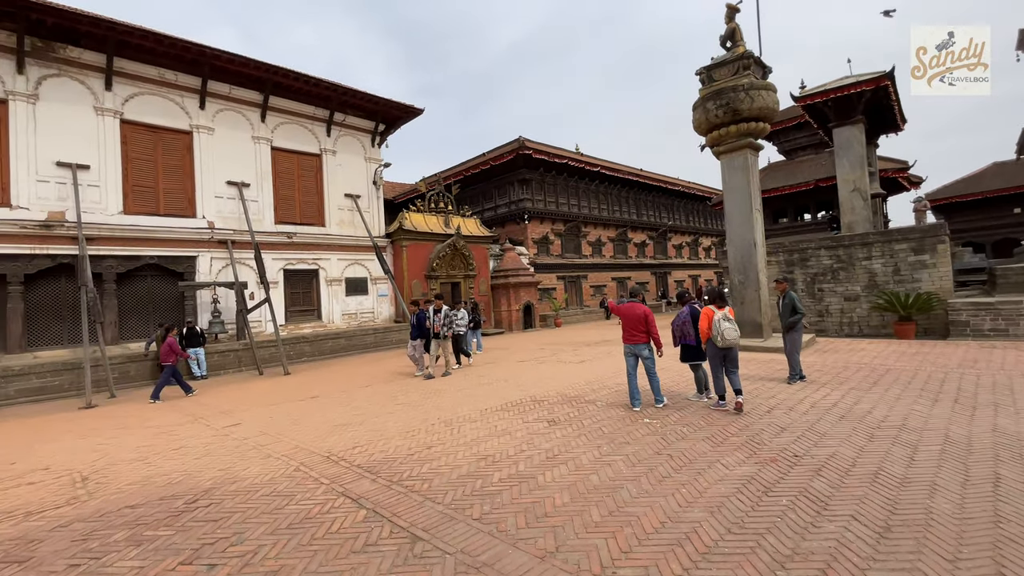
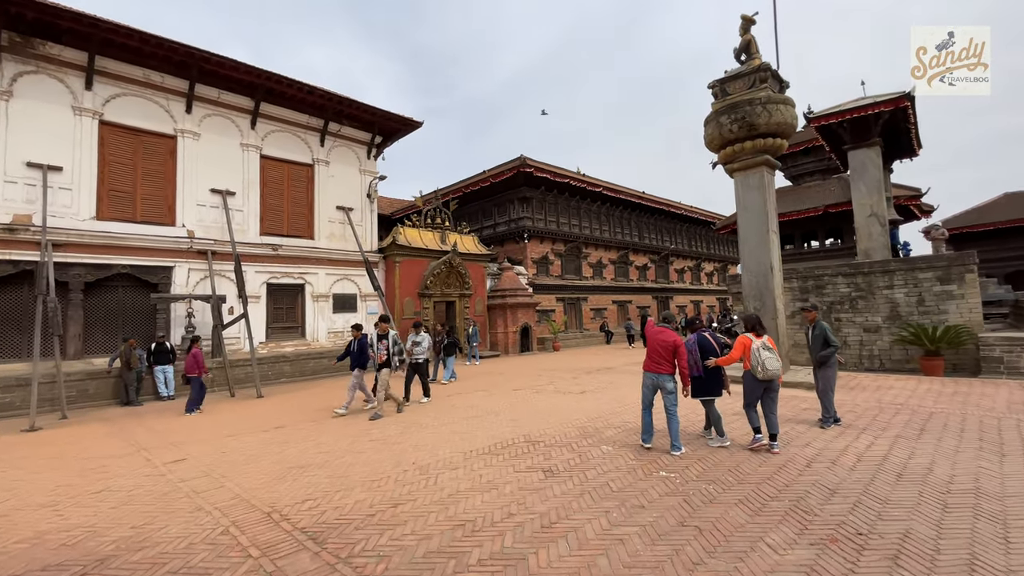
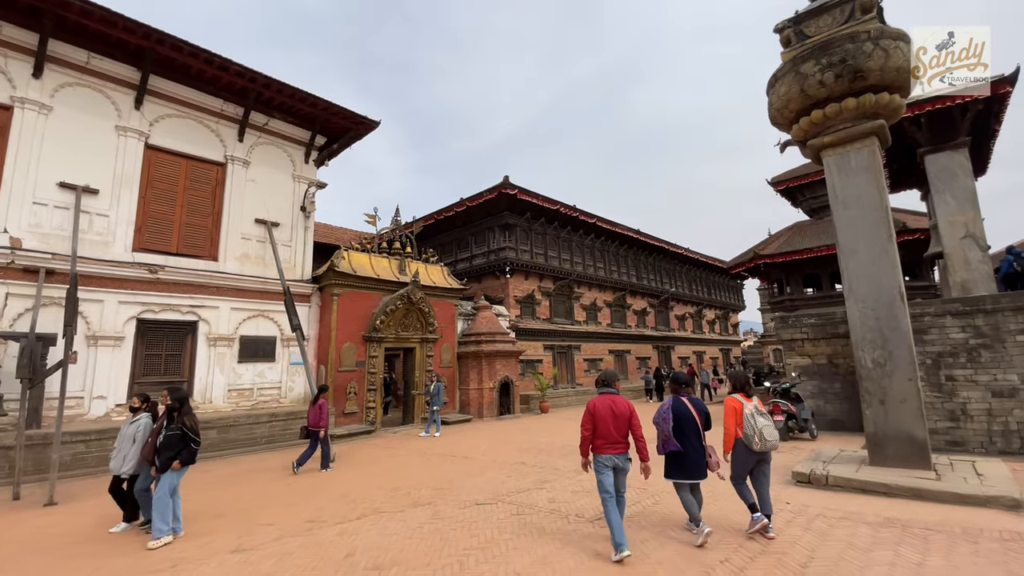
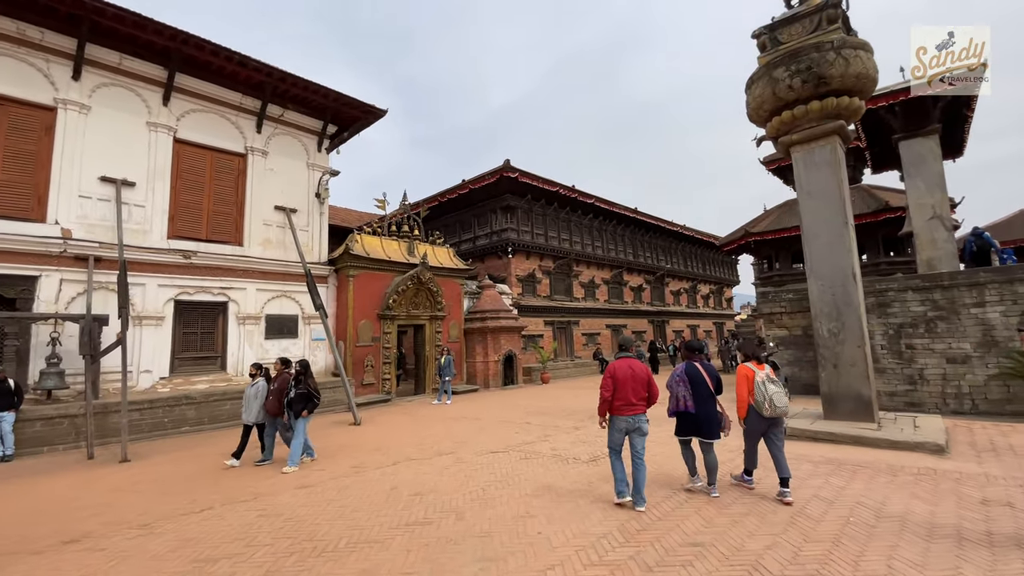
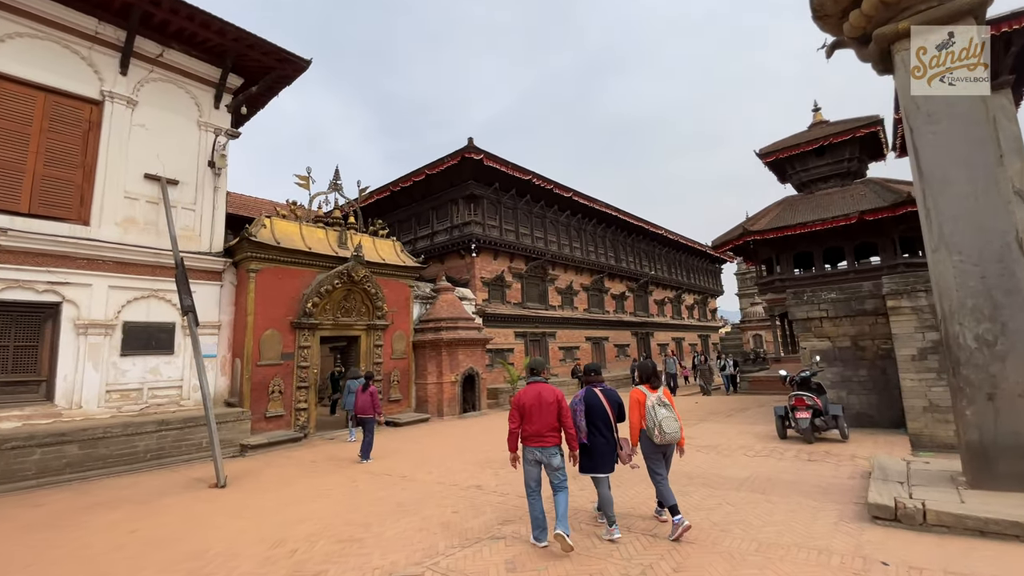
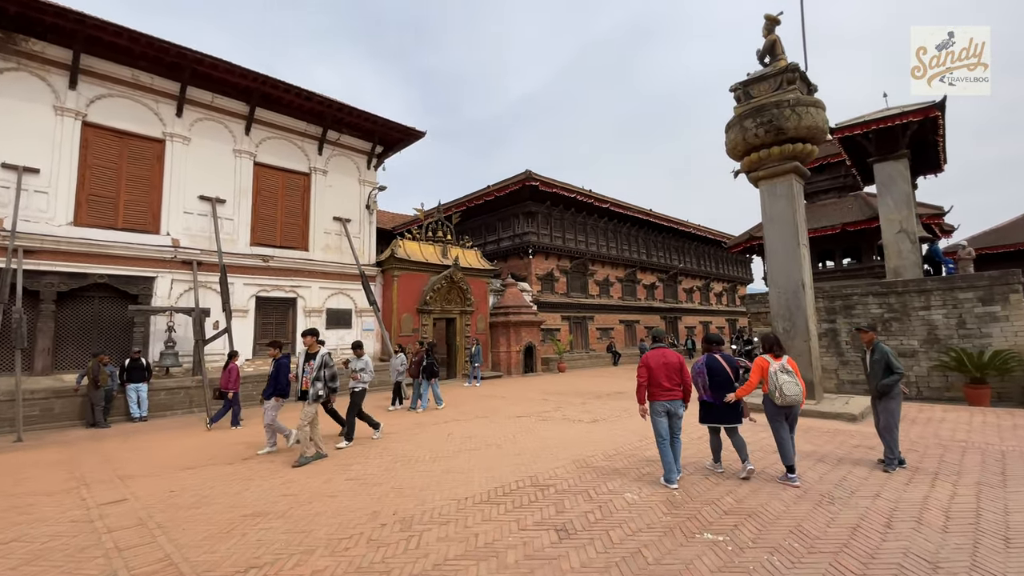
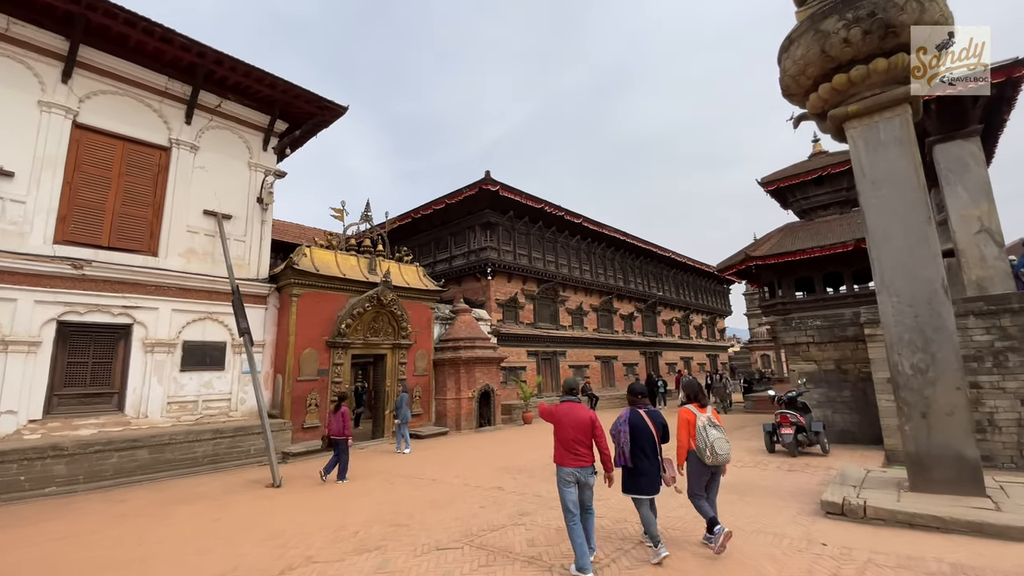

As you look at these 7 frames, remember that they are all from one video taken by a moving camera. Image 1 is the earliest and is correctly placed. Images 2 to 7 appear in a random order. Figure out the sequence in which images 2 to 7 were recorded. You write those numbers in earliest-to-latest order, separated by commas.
2, 6, 4, 3, 7, 5
